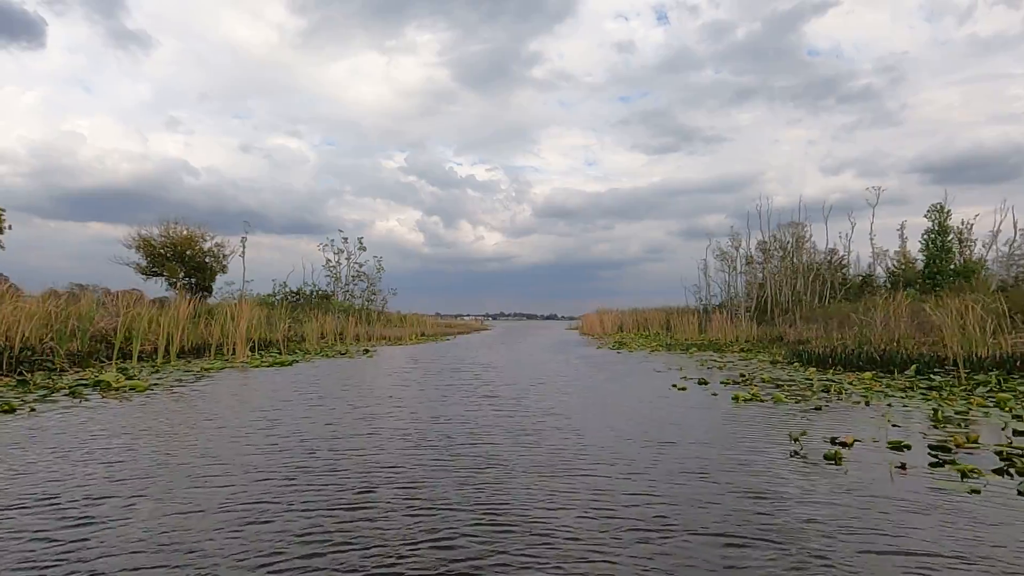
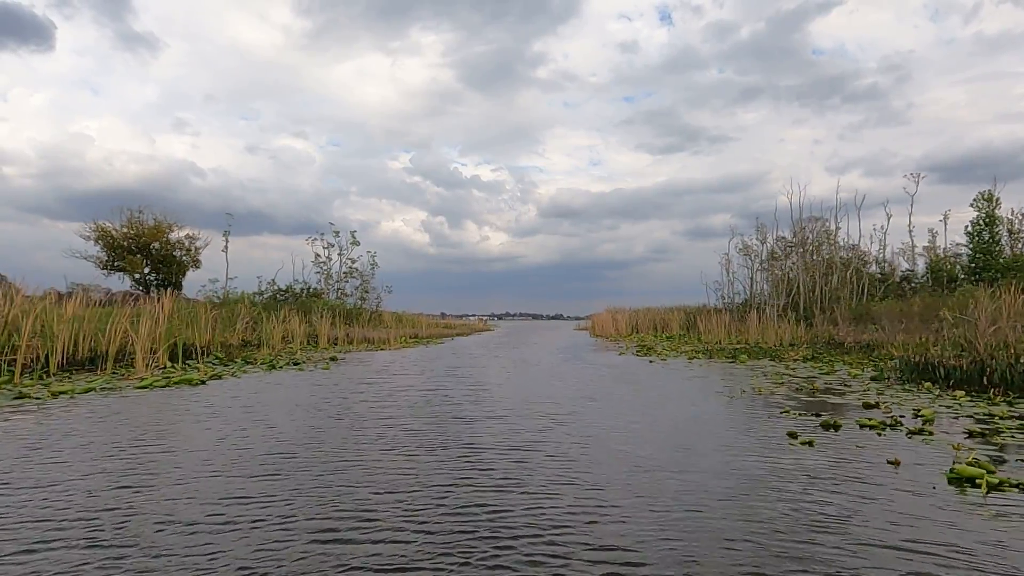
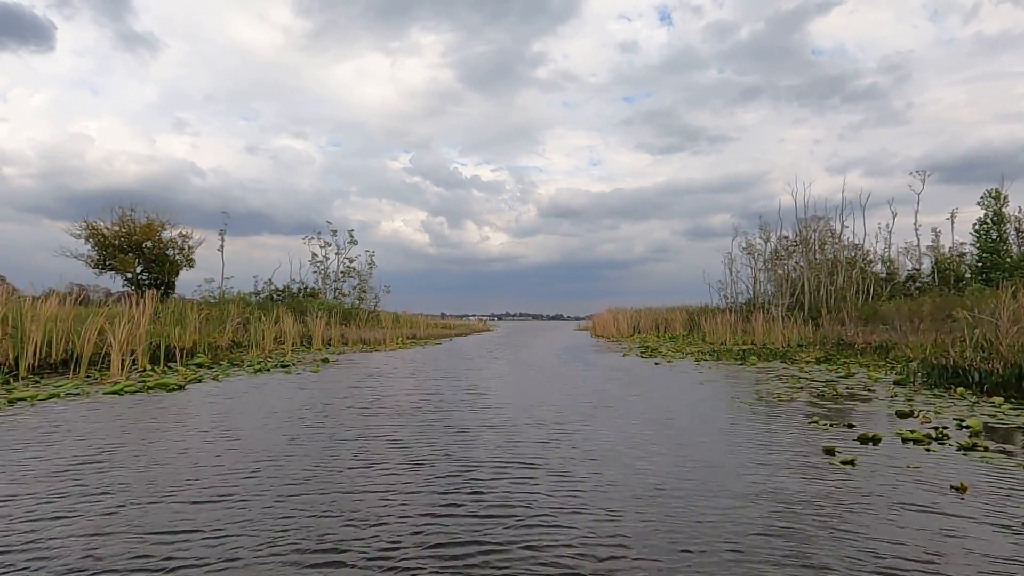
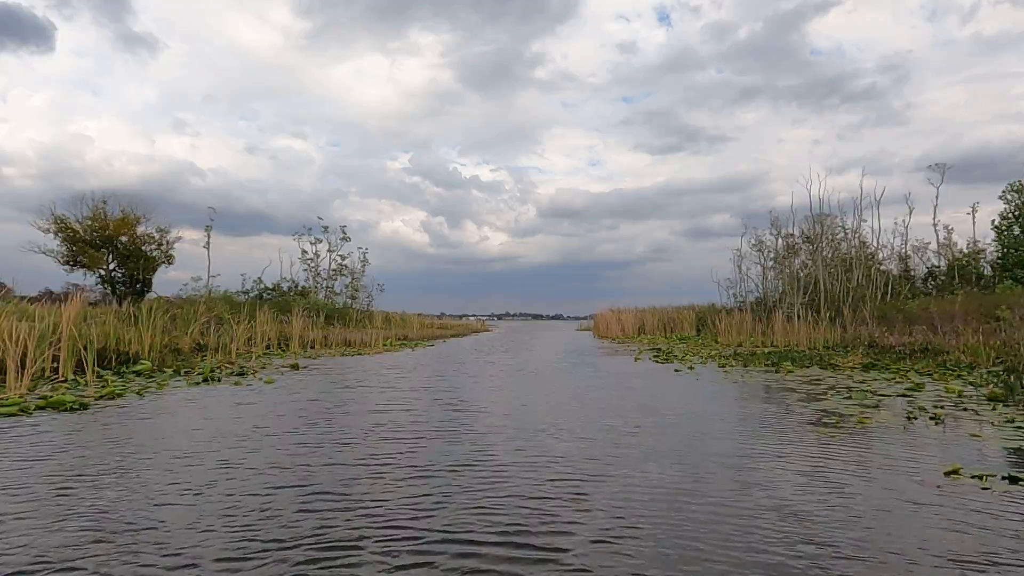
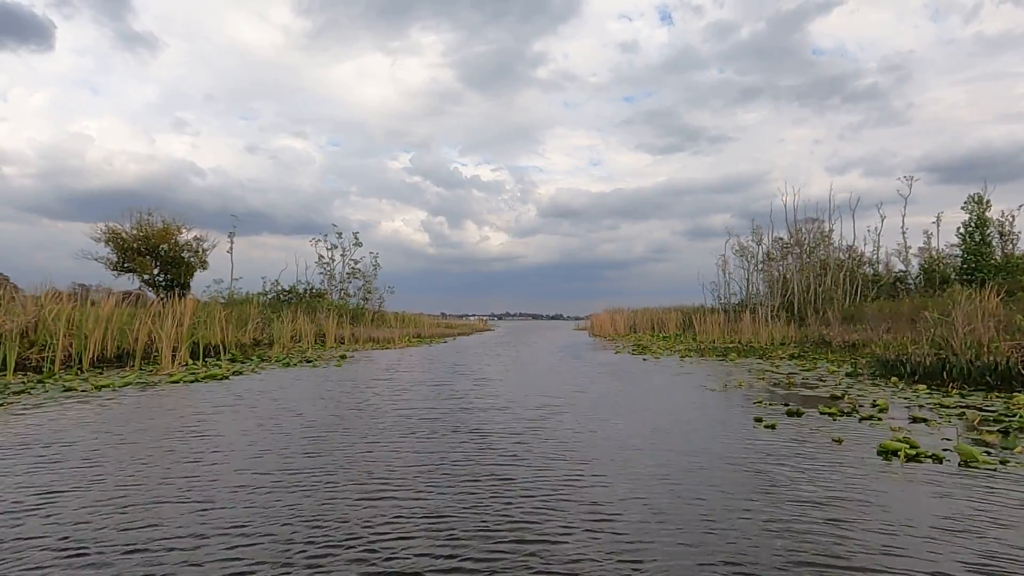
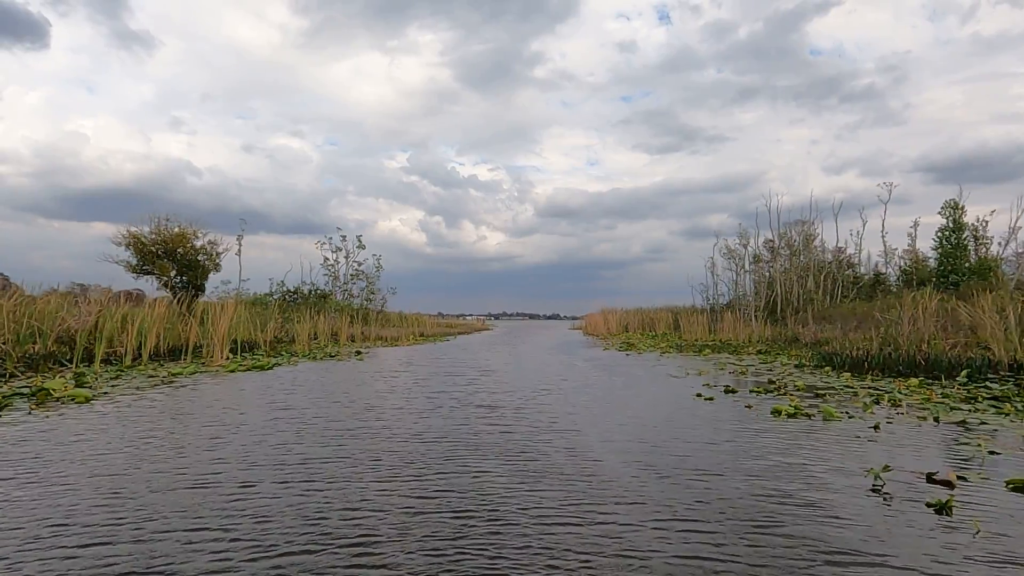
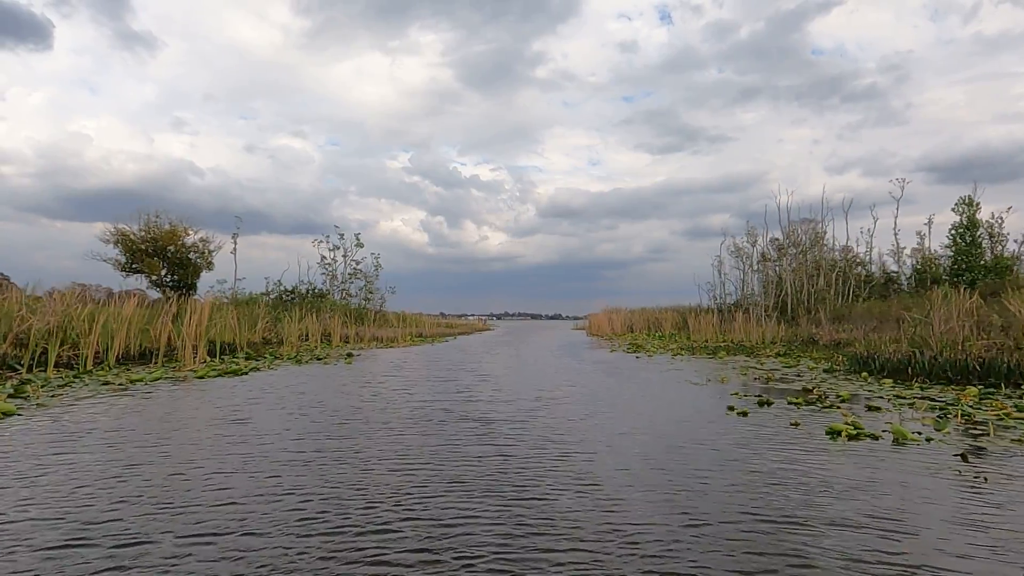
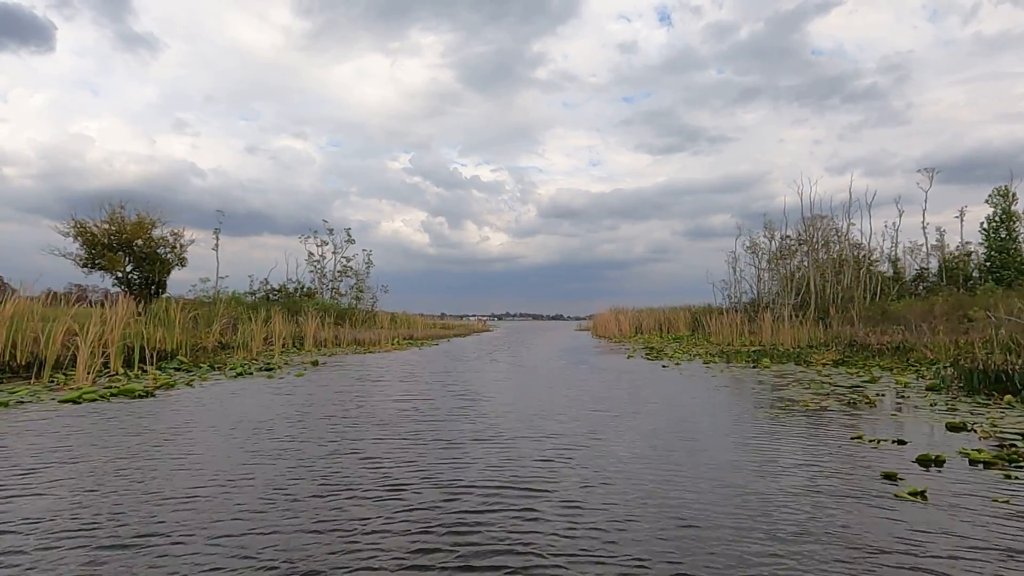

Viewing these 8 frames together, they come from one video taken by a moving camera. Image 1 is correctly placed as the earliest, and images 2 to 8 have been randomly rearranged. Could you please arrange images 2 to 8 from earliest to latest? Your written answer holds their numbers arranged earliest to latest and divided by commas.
6, 7, 5, 2, 3, 8, 4
